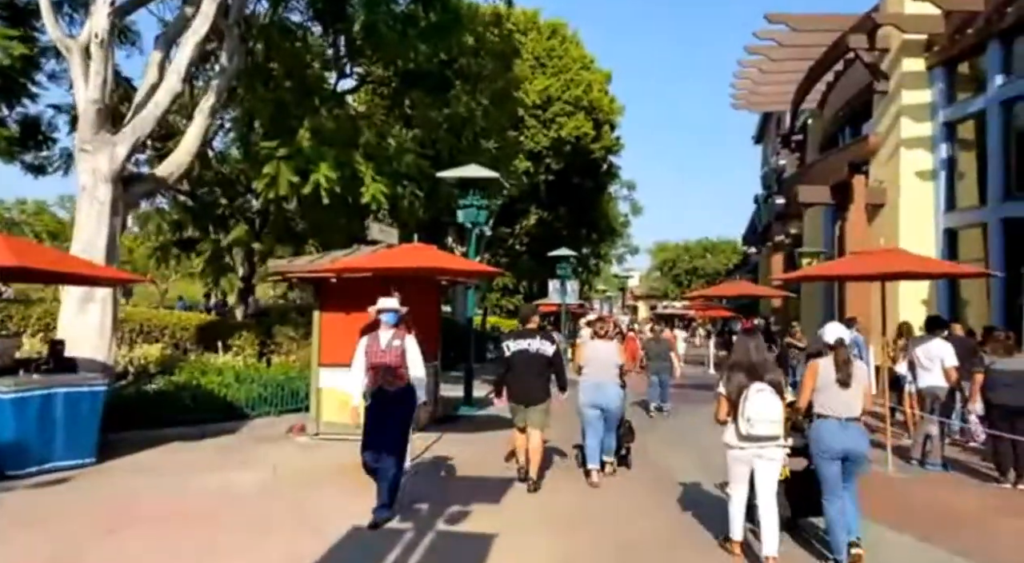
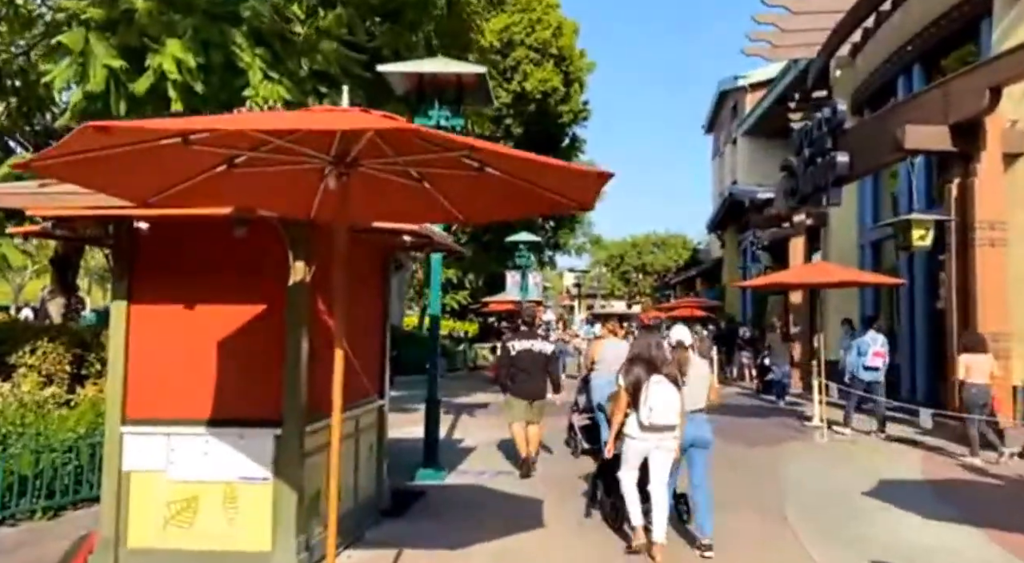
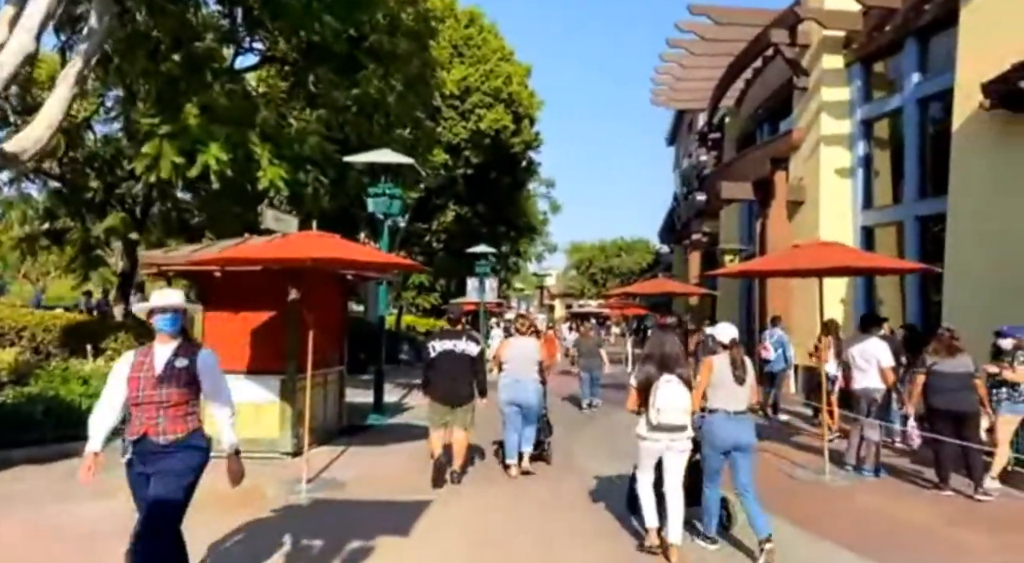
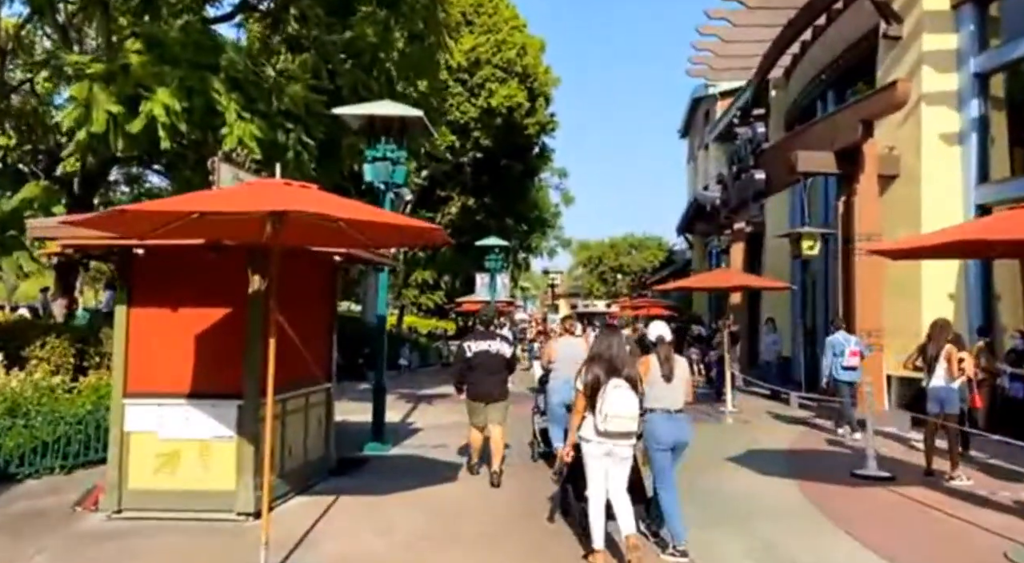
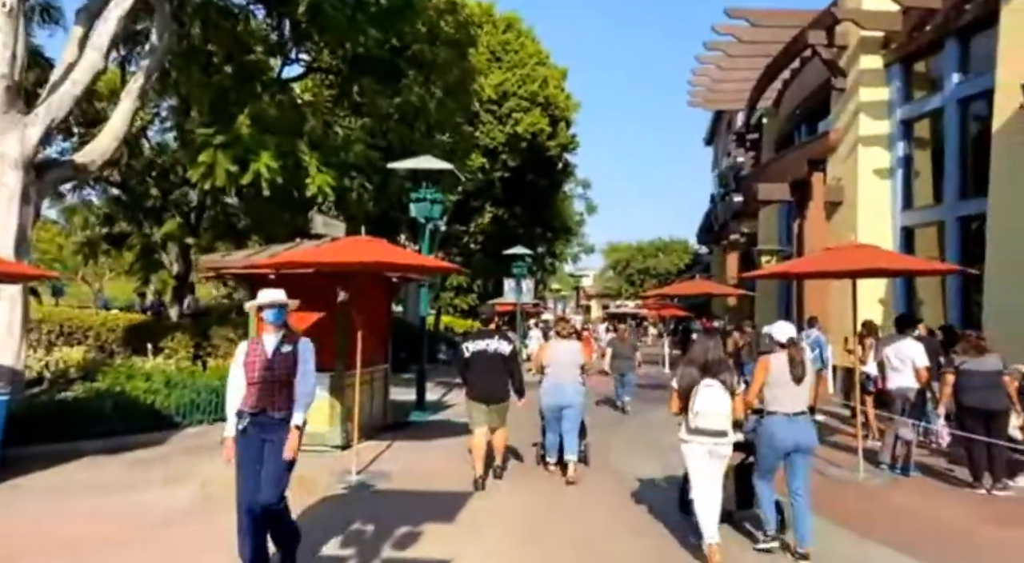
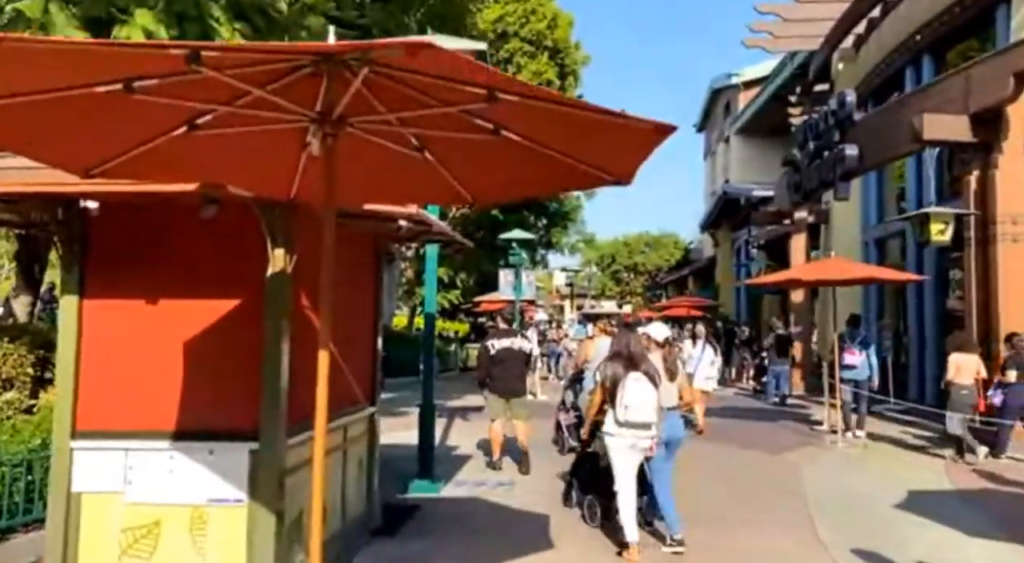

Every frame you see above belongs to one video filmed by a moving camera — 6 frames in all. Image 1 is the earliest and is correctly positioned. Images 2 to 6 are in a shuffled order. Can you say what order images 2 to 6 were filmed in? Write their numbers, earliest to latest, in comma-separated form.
5, 3, 4, 2, 6
